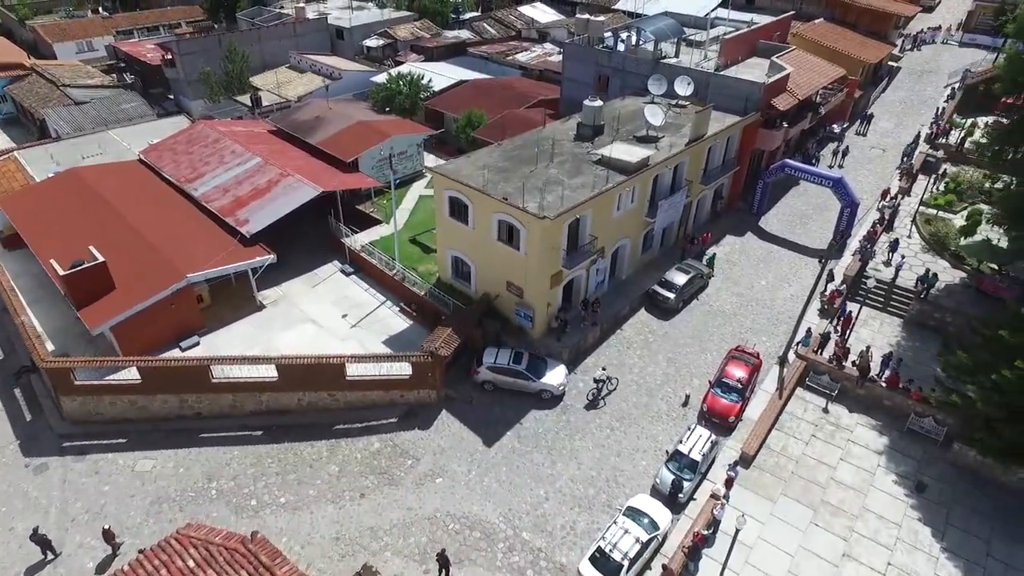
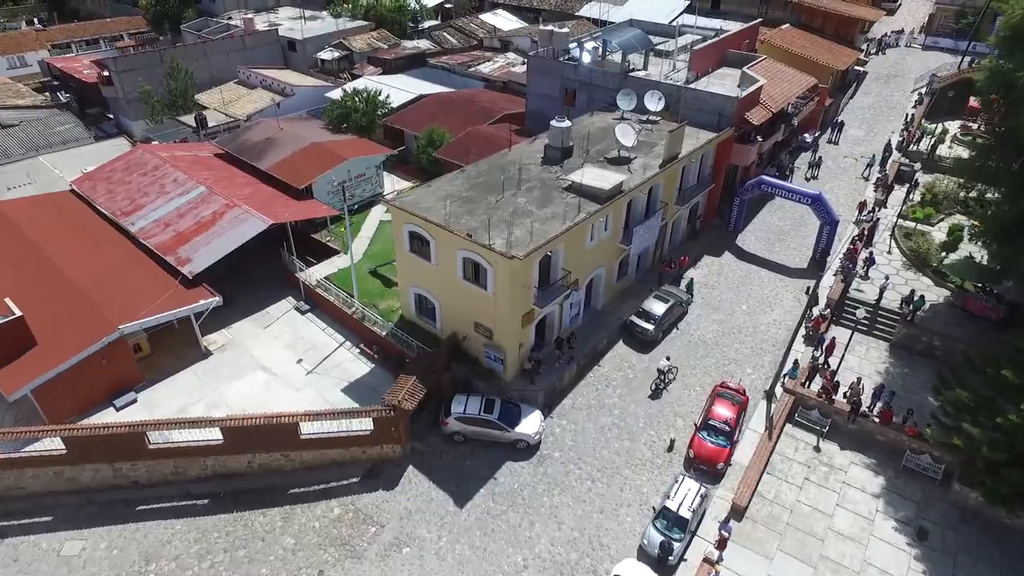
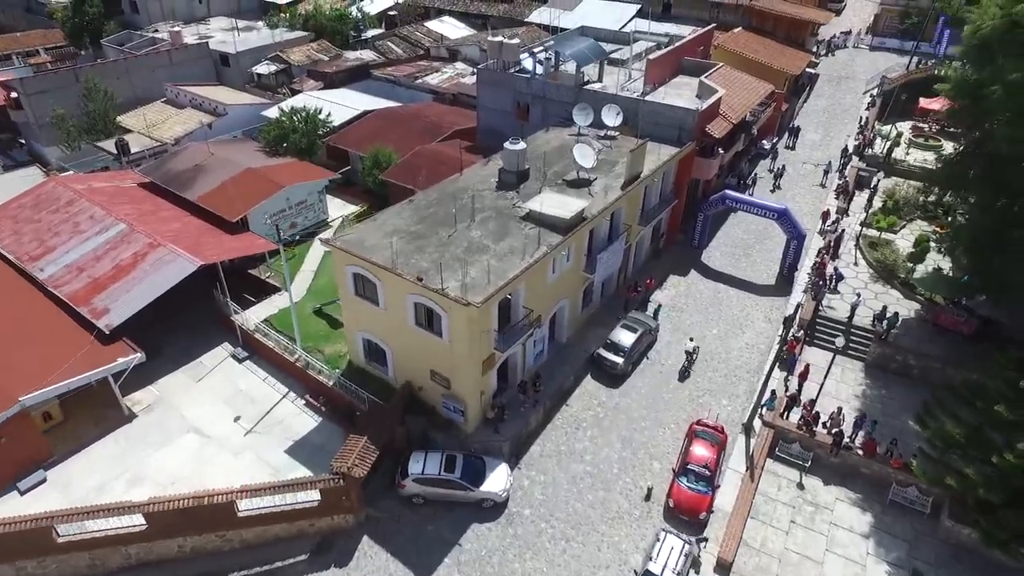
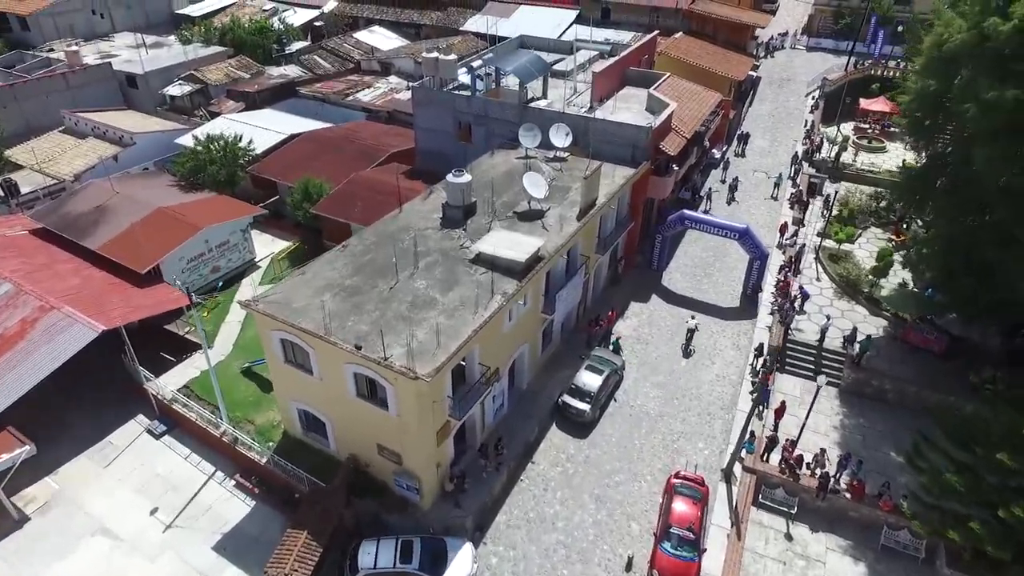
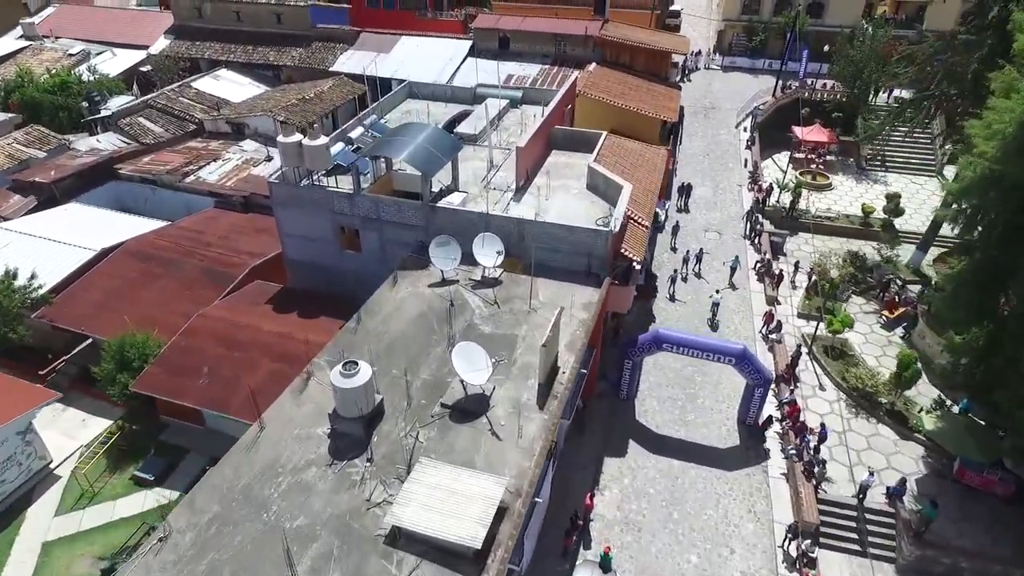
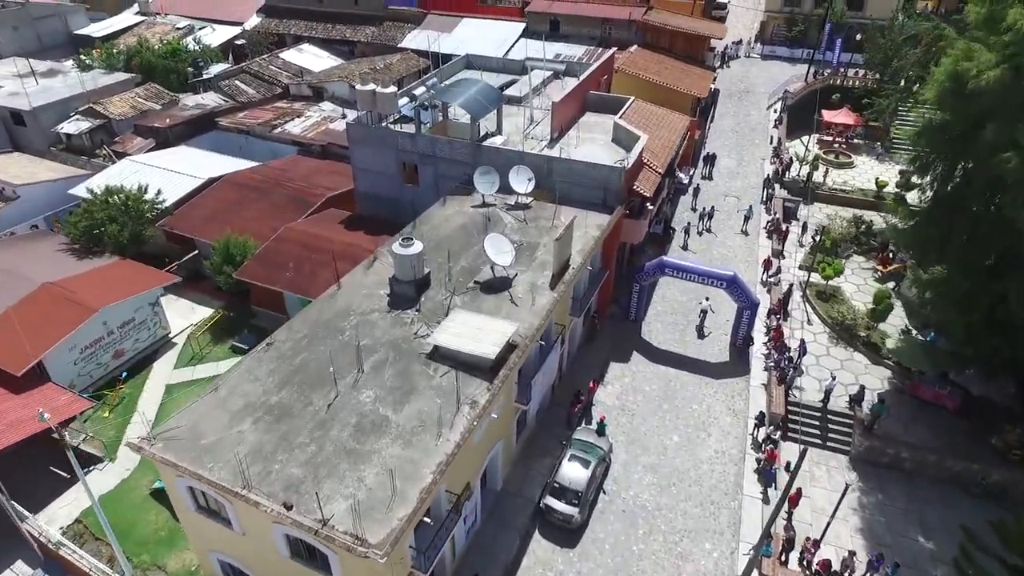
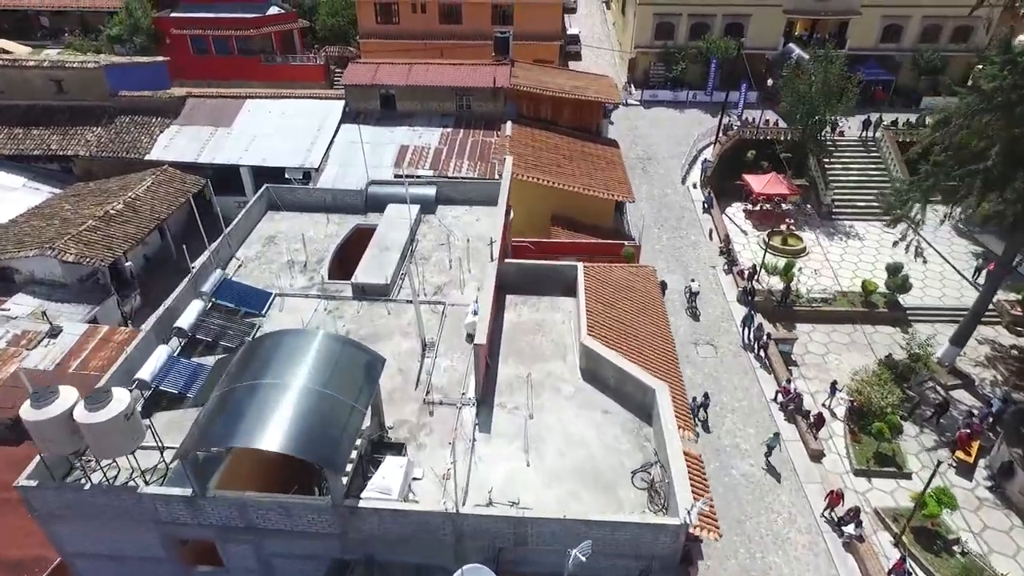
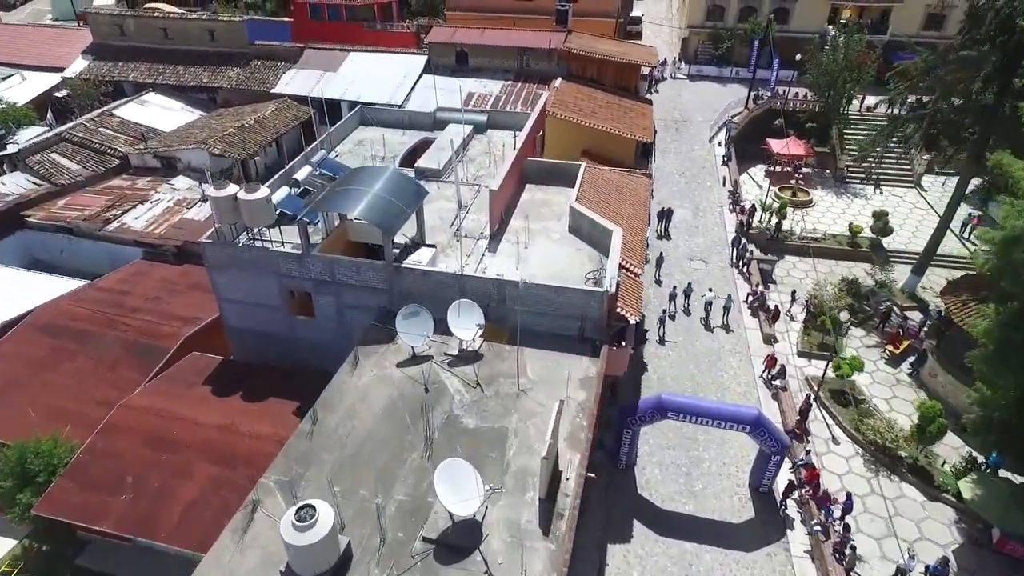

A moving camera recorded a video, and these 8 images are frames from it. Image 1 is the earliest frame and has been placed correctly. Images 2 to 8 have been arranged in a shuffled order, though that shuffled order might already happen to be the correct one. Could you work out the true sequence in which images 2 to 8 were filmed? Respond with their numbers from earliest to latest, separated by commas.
2, 3, 4, 6, 5, 8, 7
